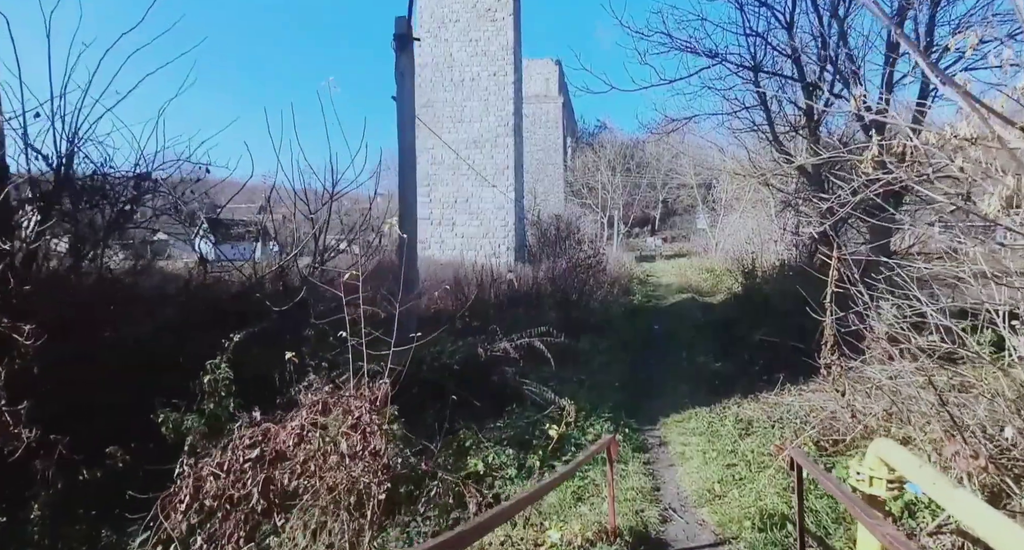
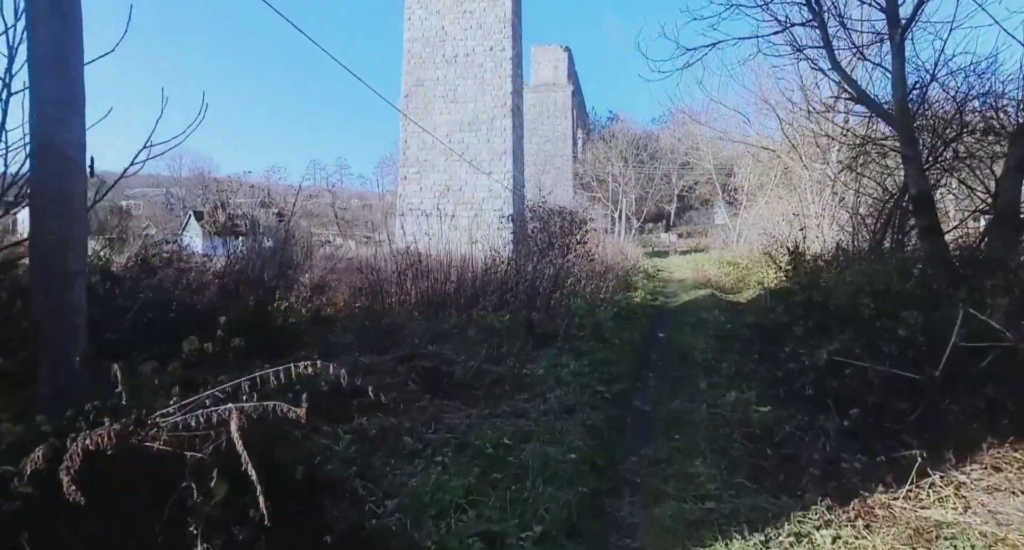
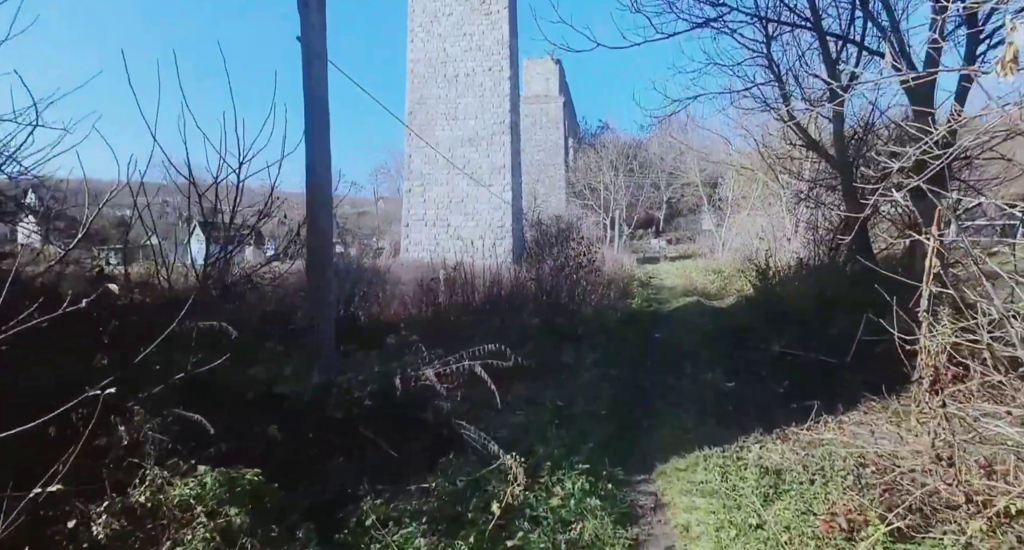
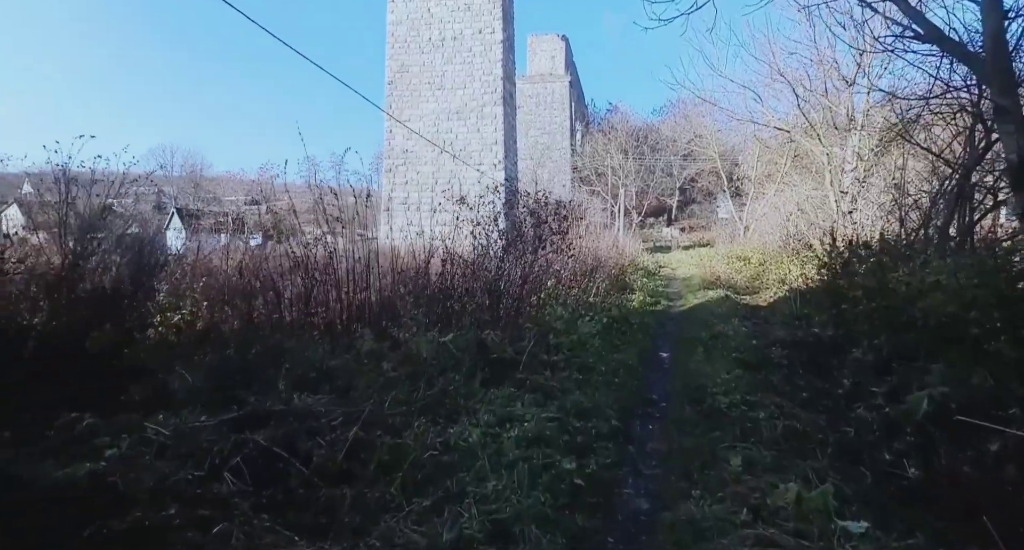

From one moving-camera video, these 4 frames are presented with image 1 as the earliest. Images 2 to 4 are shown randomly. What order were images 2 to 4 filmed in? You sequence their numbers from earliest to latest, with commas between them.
3, 2, 4
